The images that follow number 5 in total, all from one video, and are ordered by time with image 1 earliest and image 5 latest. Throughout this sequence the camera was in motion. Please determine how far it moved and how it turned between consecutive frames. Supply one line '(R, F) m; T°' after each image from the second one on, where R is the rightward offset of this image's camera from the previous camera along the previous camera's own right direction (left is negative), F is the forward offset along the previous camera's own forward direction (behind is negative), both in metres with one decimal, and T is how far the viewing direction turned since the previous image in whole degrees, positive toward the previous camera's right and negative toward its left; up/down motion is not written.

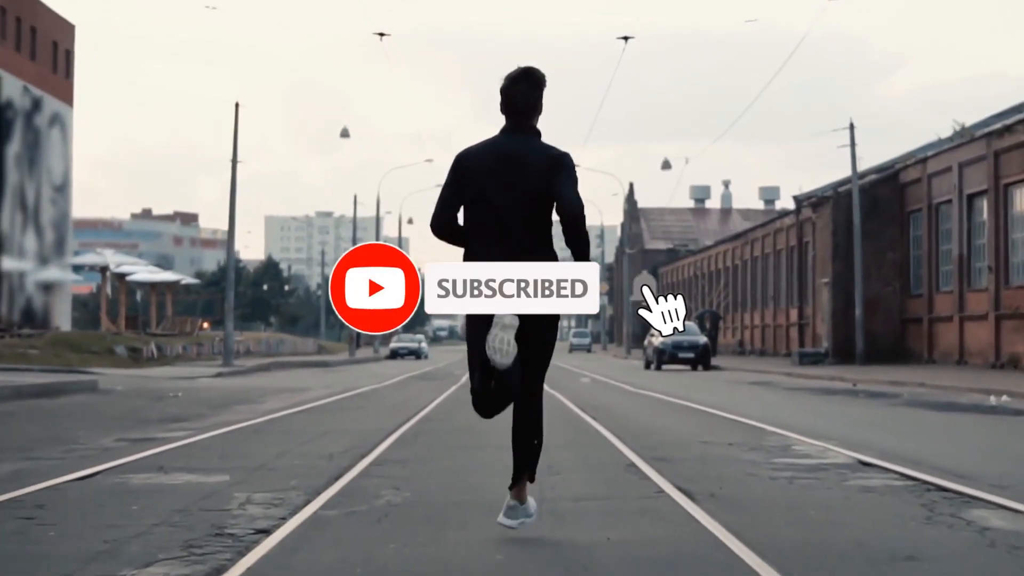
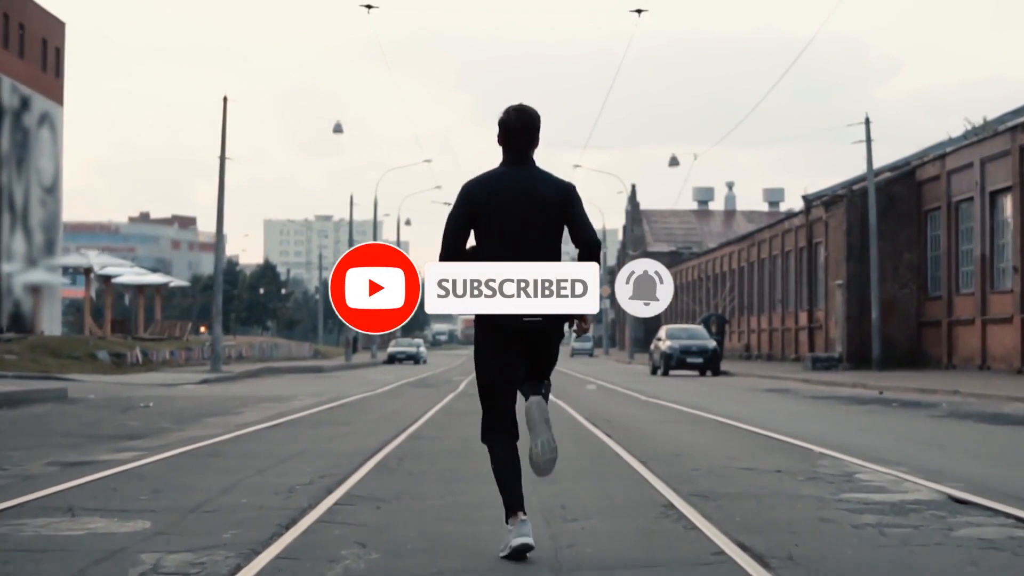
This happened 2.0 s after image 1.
(0.0, +2.2) m; 0°
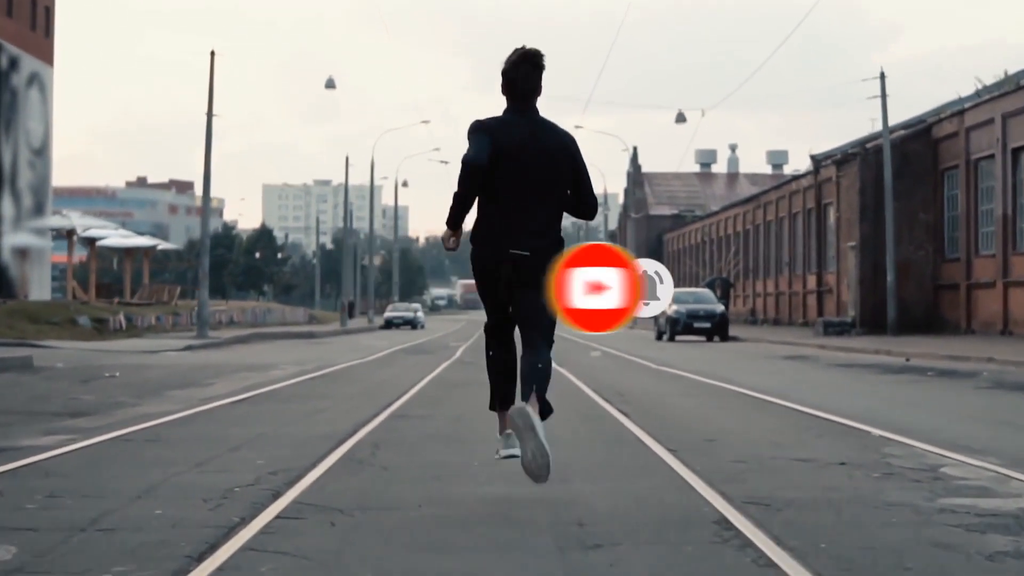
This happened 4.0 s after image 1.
(0.0, +2.1) m; 0°
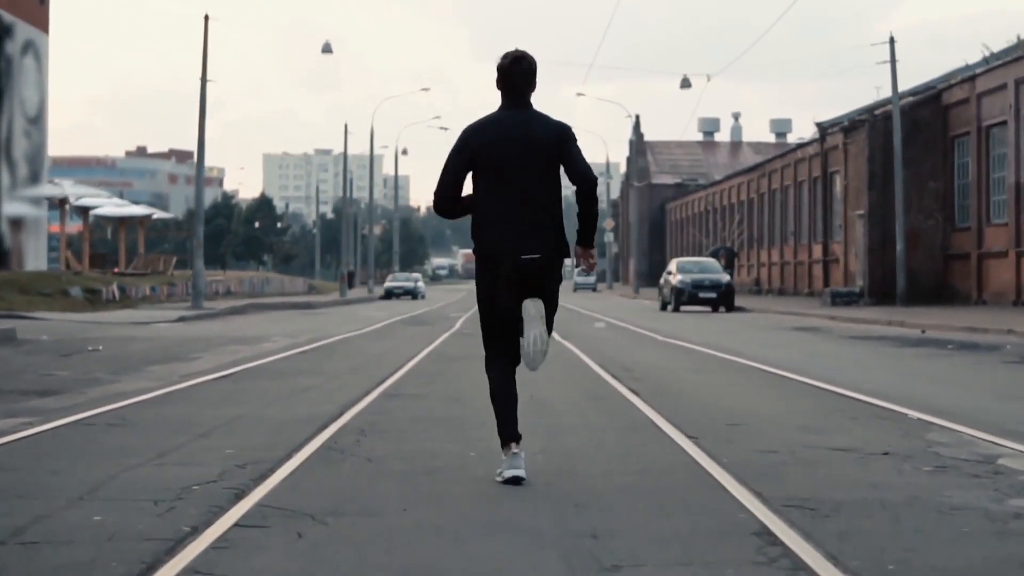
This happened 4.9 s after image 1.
(0.0, +1.0) m; 0°
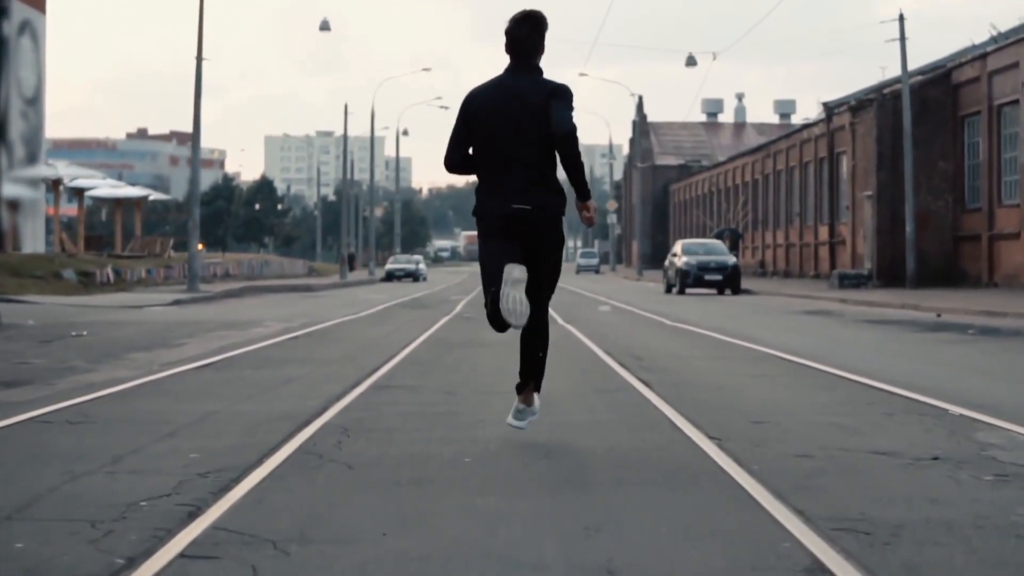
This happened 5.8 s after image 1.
(0.0, +0.9) m; 0°
